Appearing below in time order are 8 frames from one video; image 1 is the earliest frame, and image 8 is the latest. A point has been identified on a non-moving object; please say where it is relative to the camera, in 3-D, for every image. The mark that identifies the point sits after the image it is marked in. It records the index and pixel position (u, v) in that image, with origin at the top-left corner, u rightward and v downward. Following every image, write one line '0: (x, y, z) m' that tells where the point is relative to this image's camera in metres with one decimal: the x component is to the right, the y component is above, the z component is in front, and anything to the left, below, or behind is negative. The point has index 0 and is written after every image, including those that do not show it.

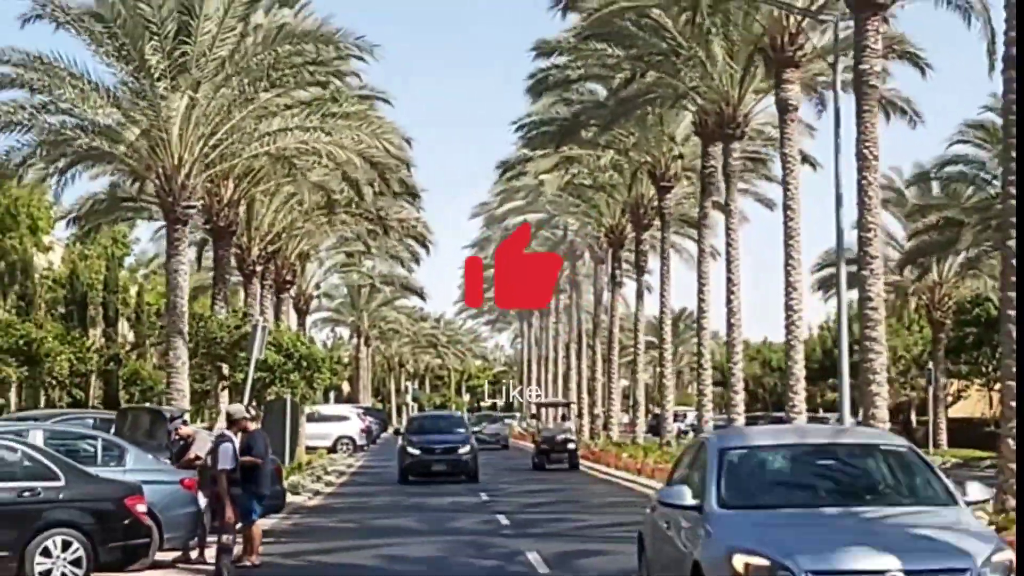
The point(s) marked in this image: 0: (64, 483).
0: (-3.8, -1.6, +14.6) m
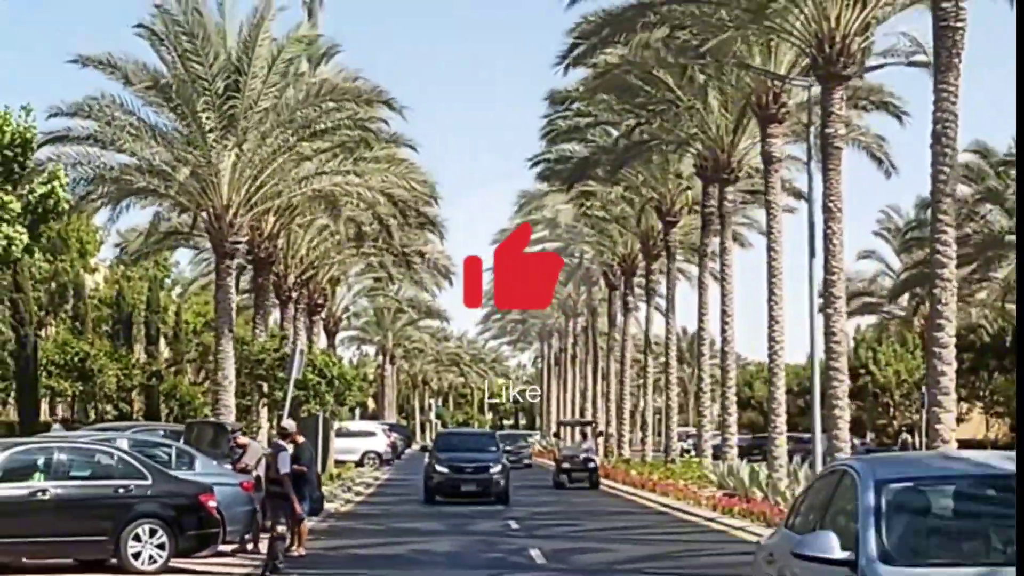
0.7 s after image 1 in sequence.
0: (-3.8, -2.0, +18.1) m
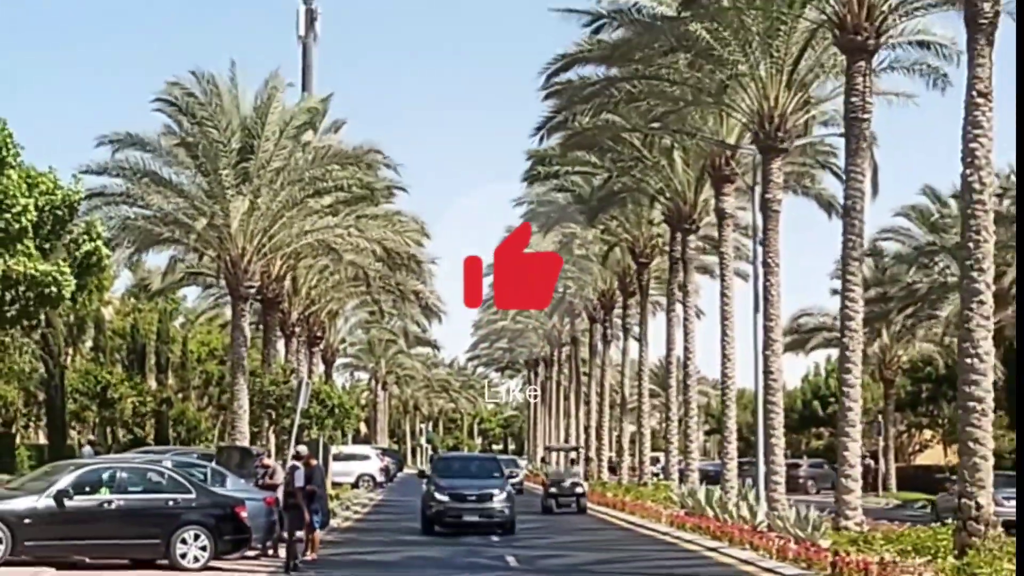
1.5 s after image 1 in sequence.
0: (-4.1, -2.7, +22.1) m
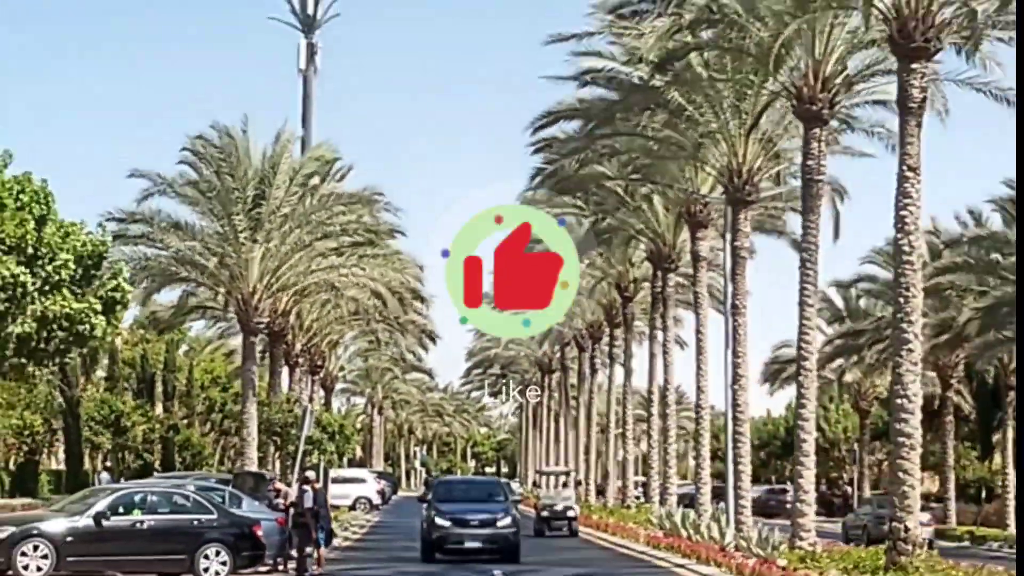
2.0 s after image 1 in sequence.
0: (-4.3, -3.3, +24.8) m
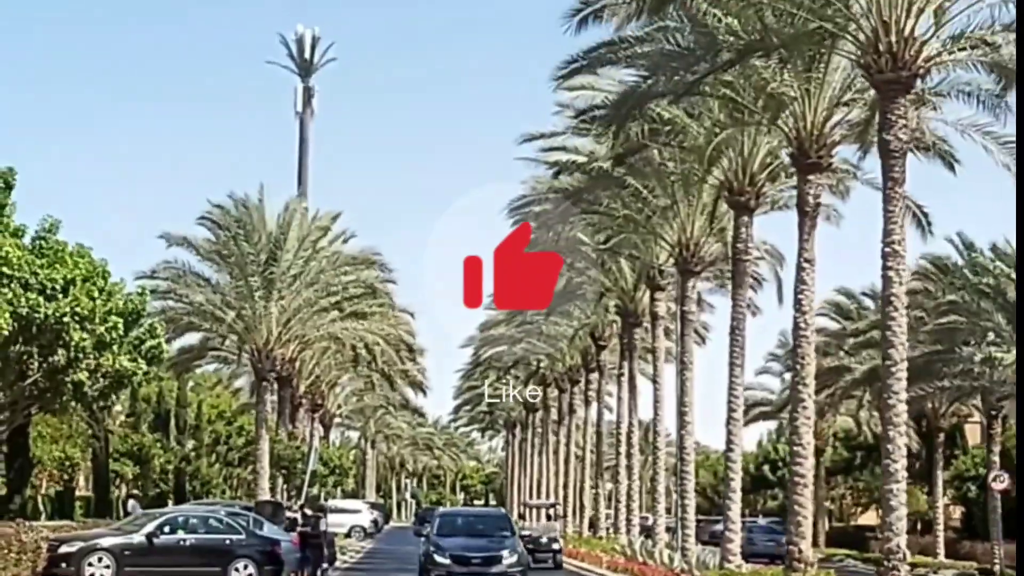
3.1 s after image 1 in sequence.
0: (-4.7, -4.4, +30.3) m
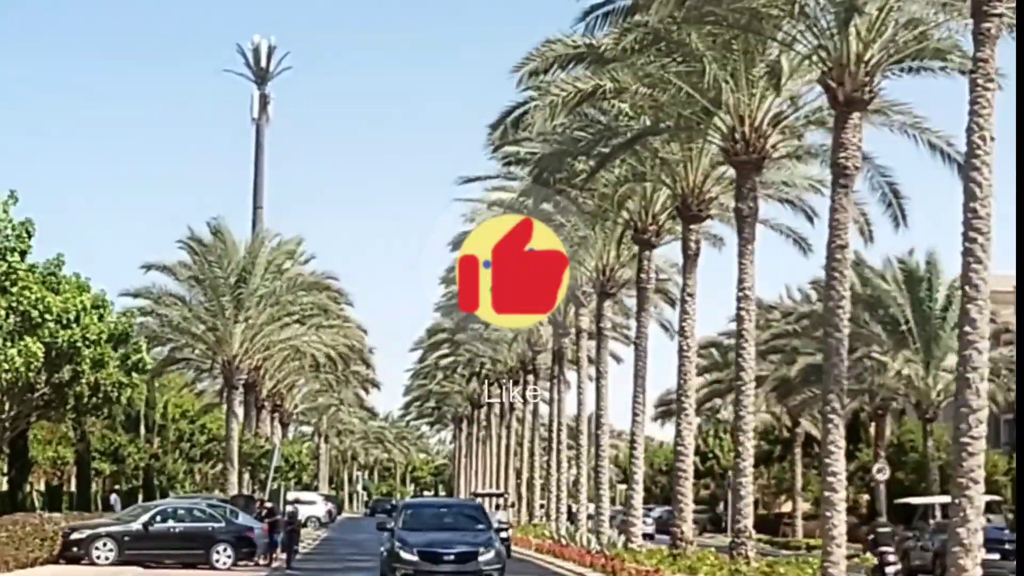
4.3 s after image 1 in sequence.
0: (-6.0, -4.9, +36.2) m
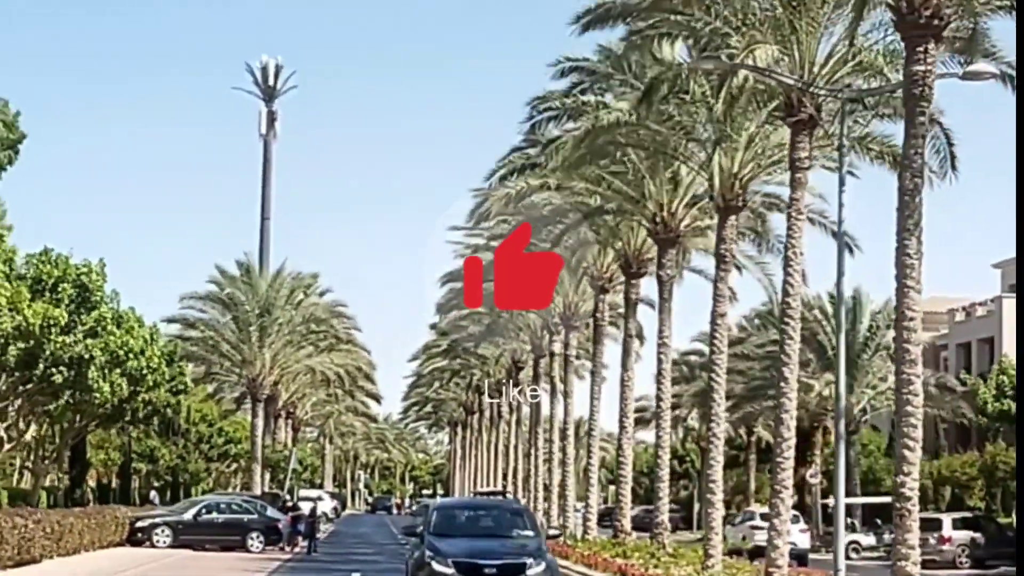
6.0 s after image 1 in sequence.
0: (-6.7, -5.9, +44.9) m
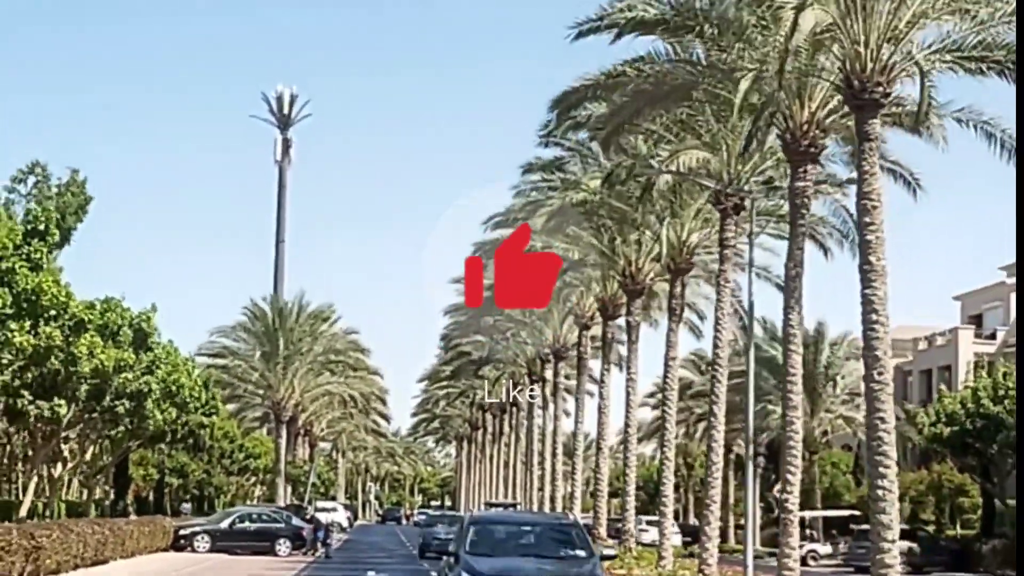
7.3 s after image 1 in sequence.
0: (-6.9, -7.1, +51.7) m
